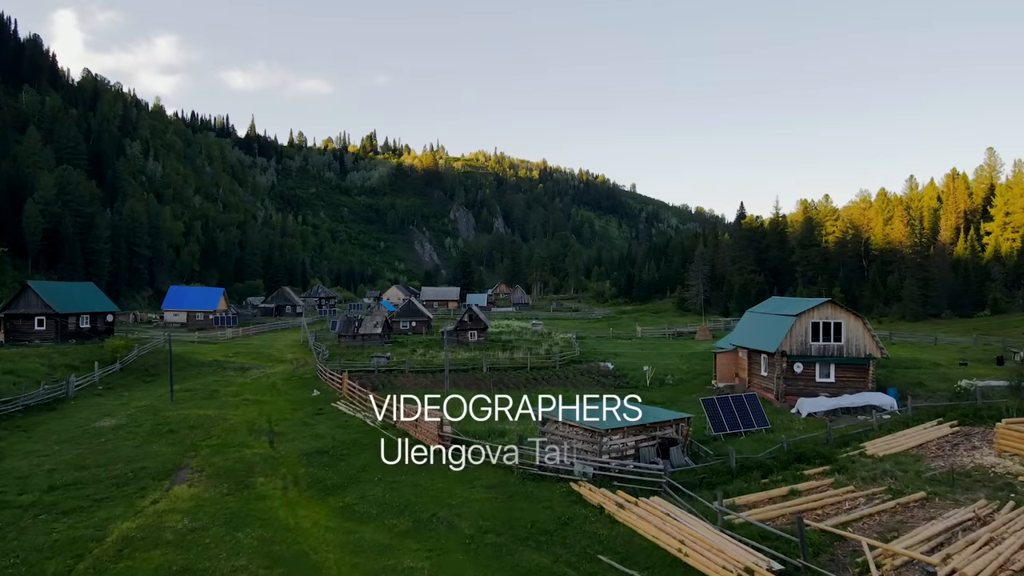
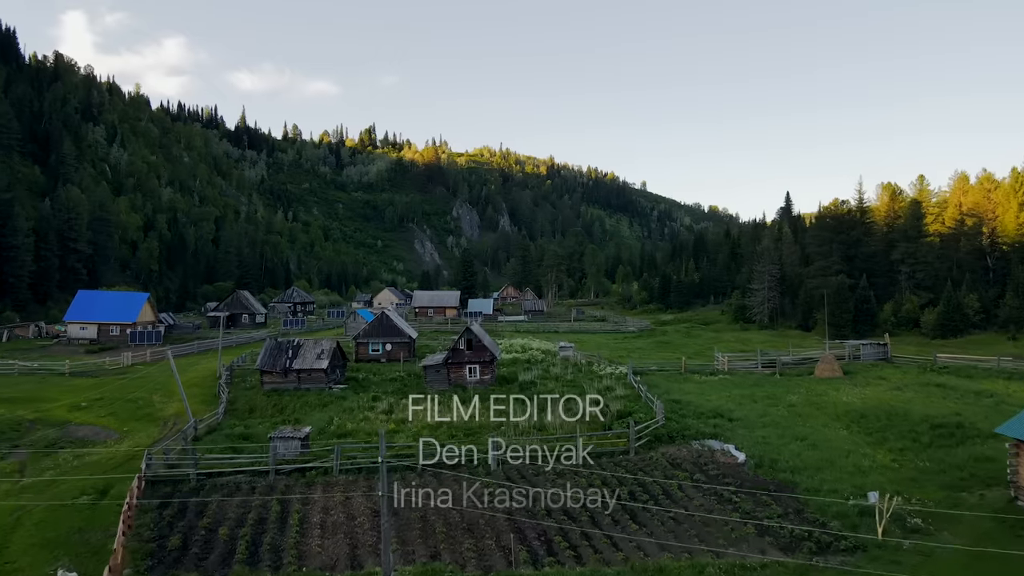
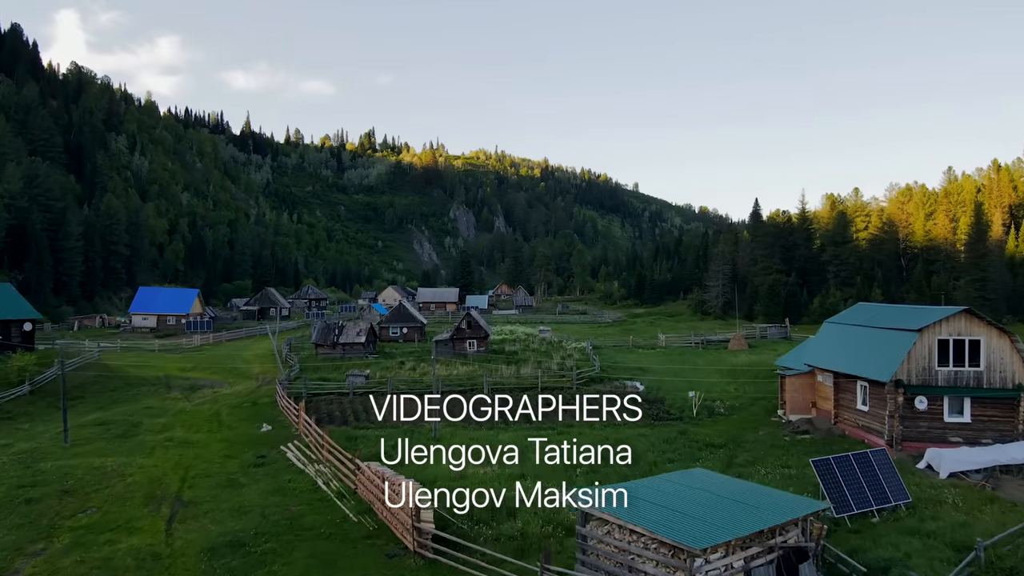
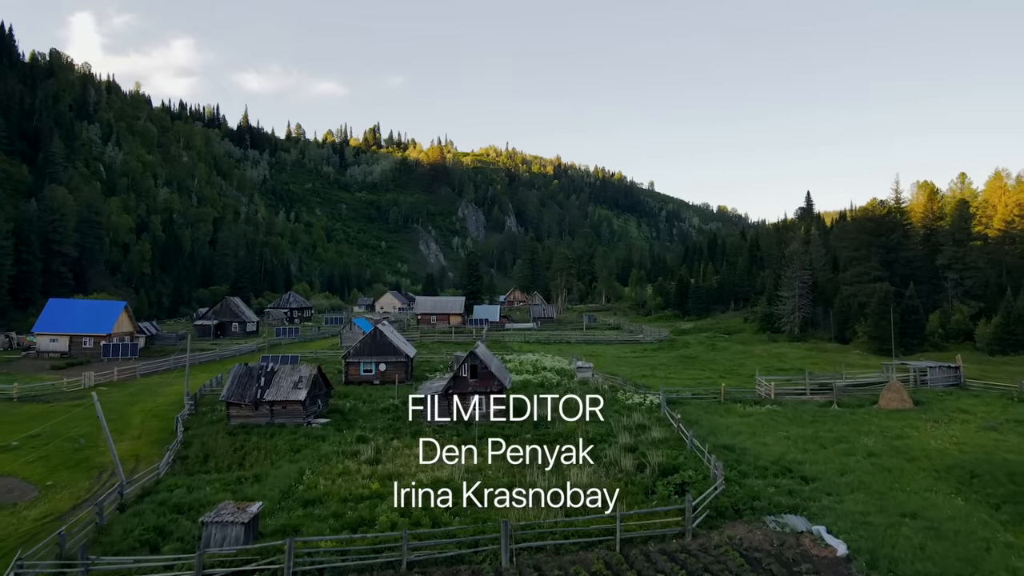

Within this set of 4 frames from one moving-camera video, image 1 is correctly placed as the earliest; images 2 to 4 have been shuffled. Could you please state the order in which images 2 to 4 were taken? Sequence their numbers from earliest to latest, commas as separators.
3, 2, 4
